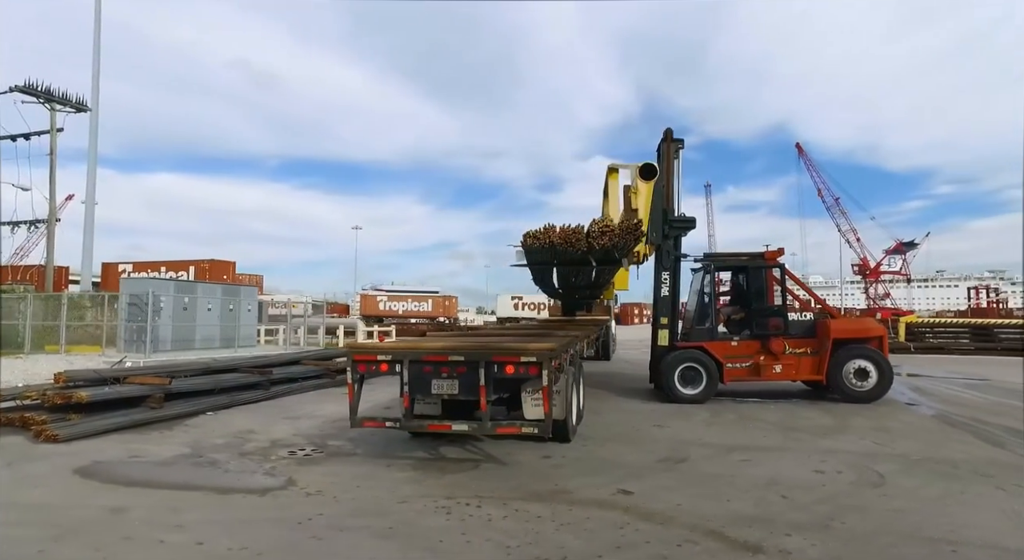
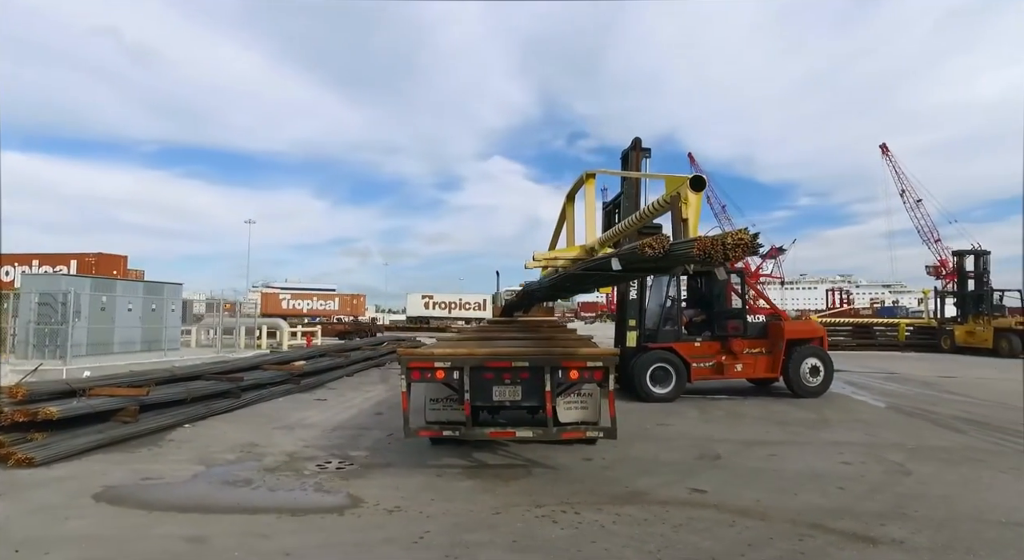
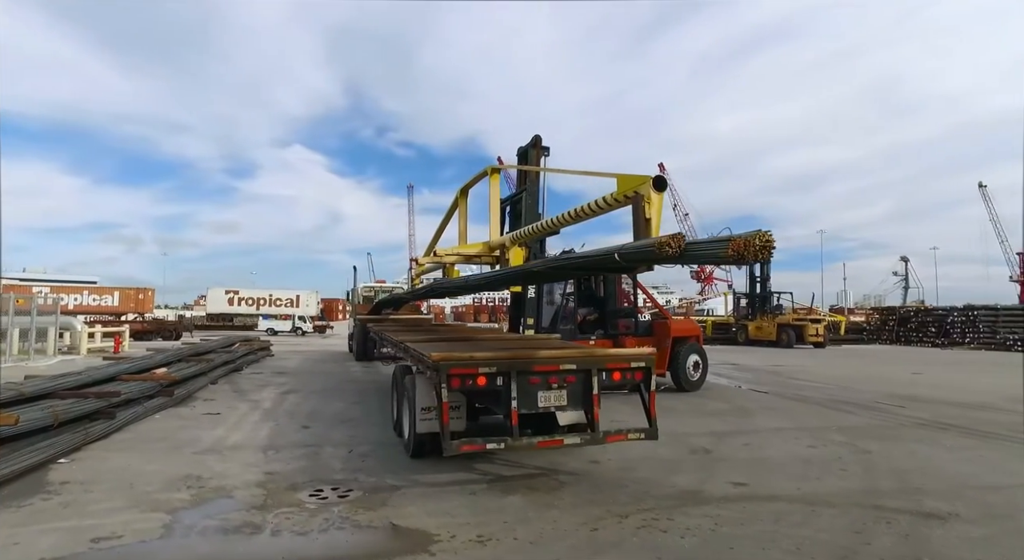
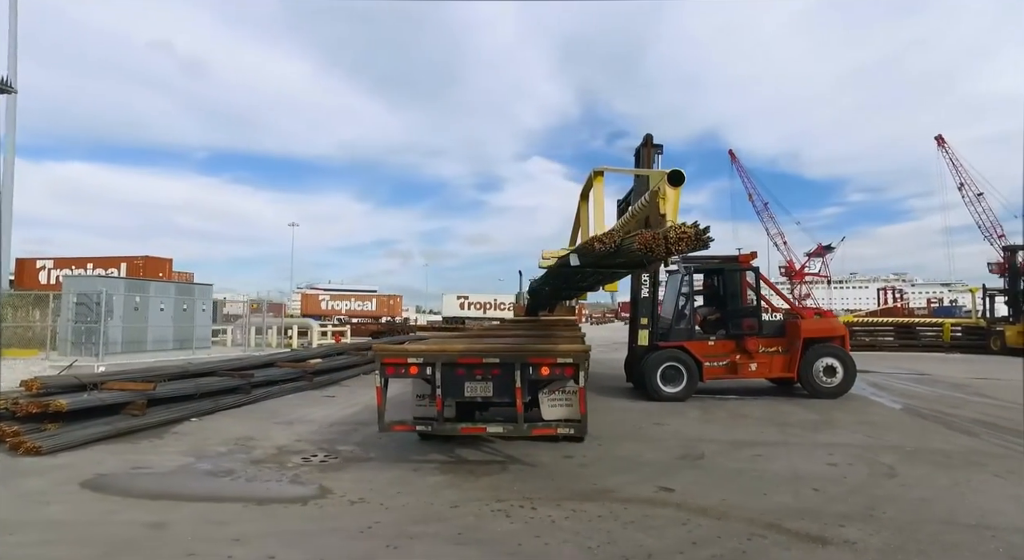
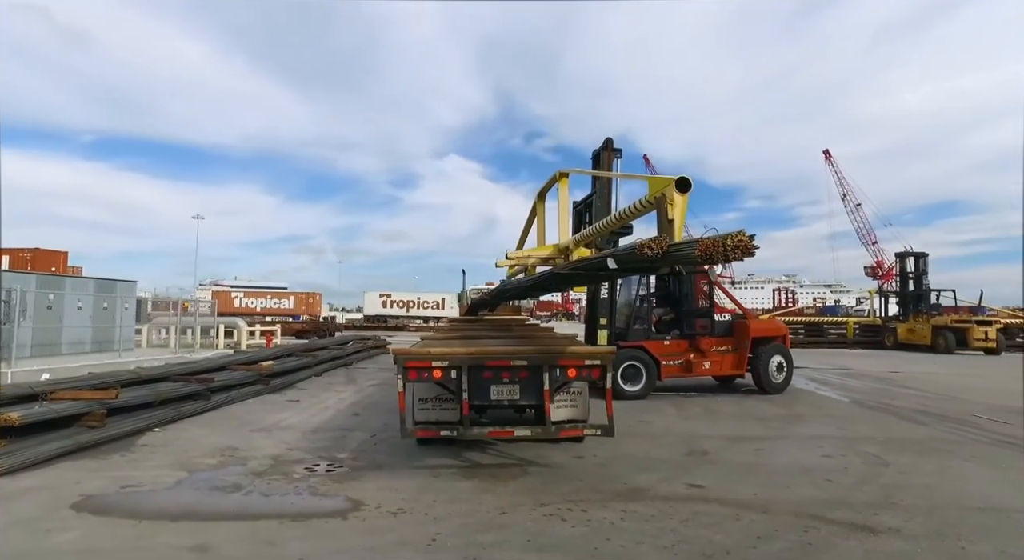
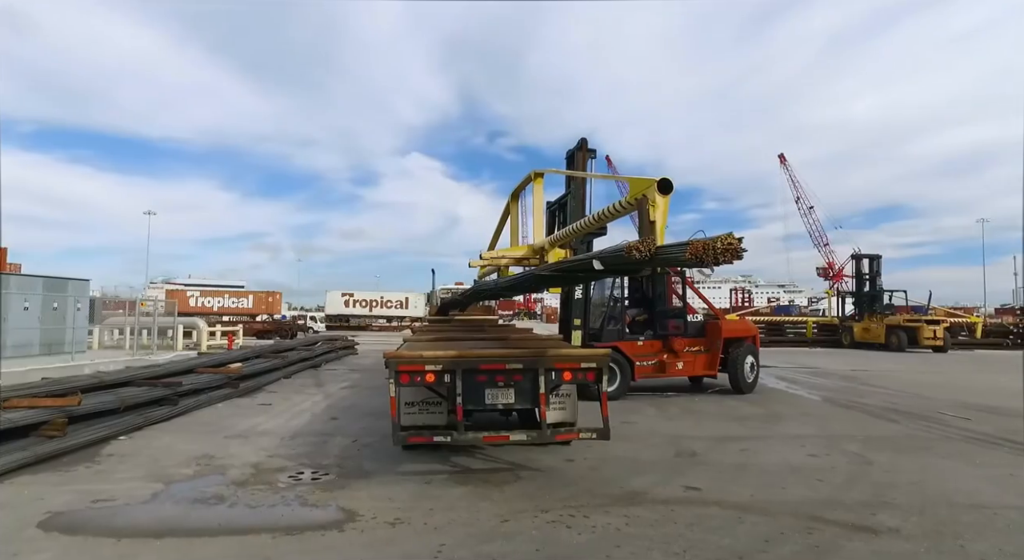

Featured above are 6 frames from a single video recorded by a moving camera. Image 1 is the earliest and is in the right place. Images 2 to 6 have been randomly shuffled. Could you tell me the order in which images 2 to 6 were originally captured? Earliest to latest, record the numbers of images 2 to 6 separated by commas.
4, 2, 5, 6, 3
